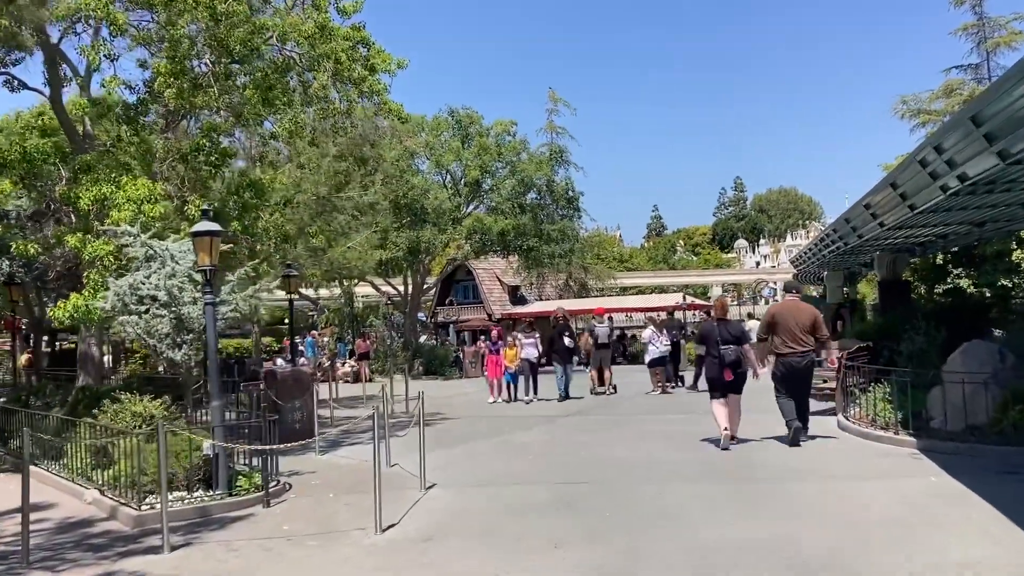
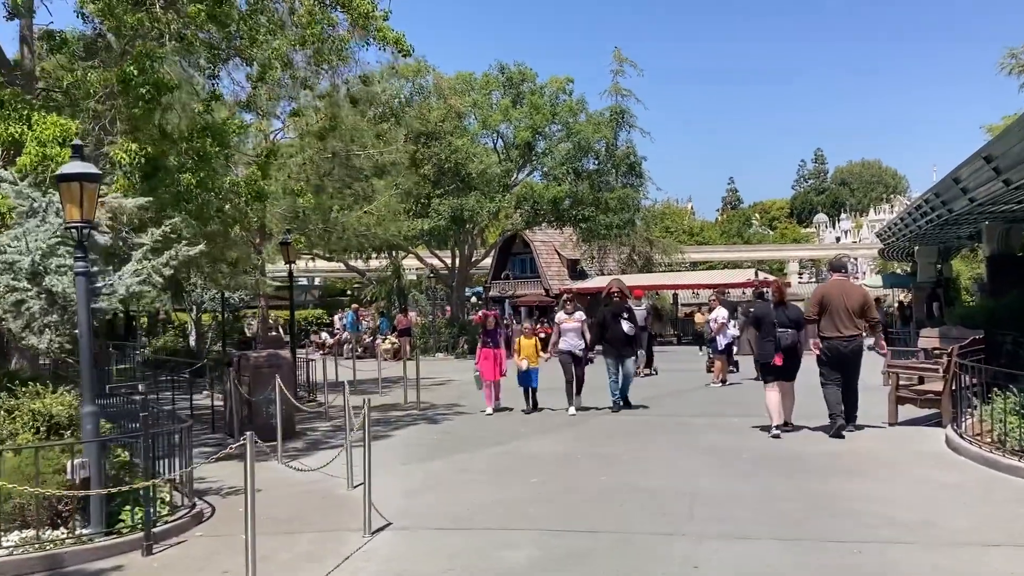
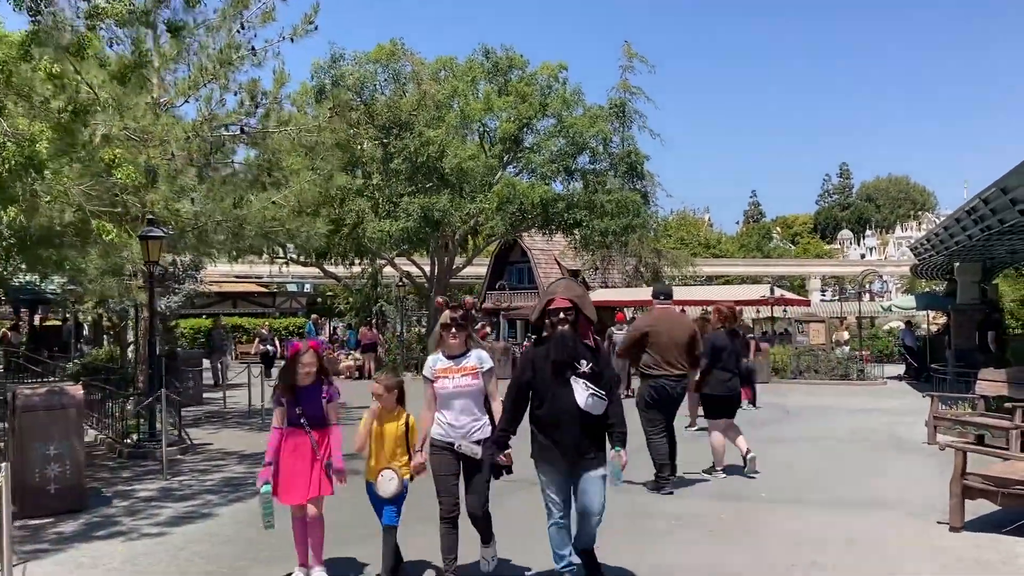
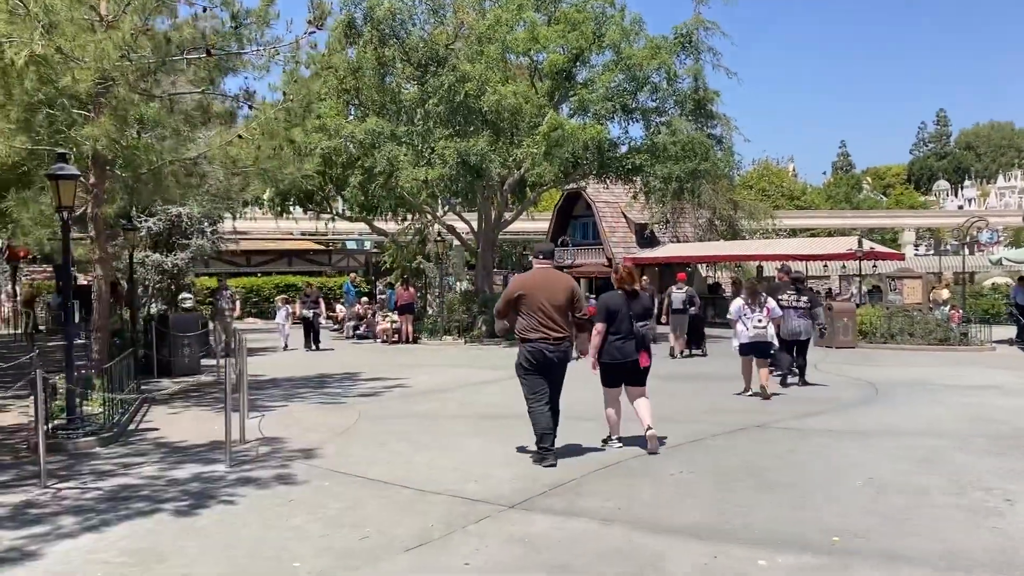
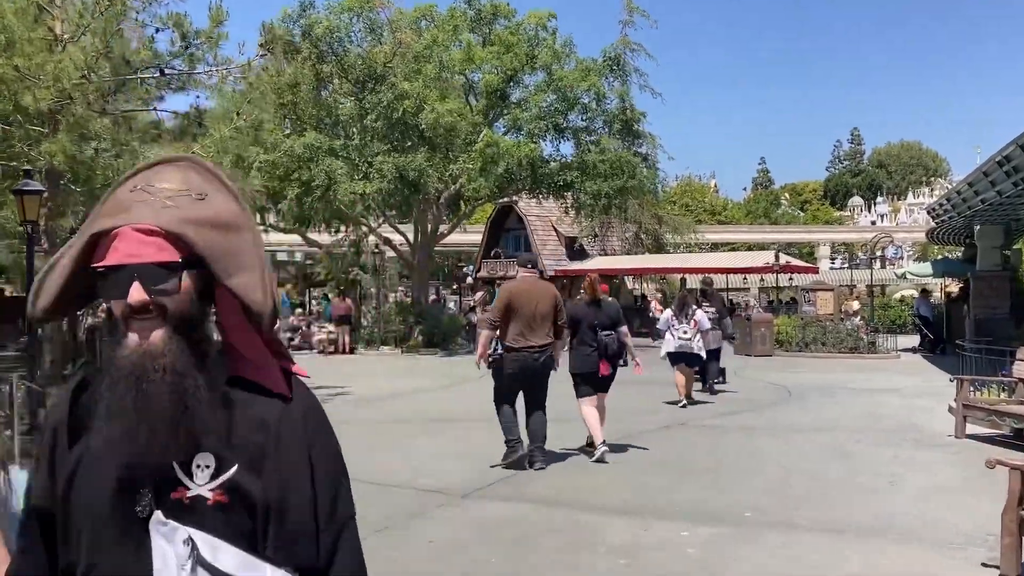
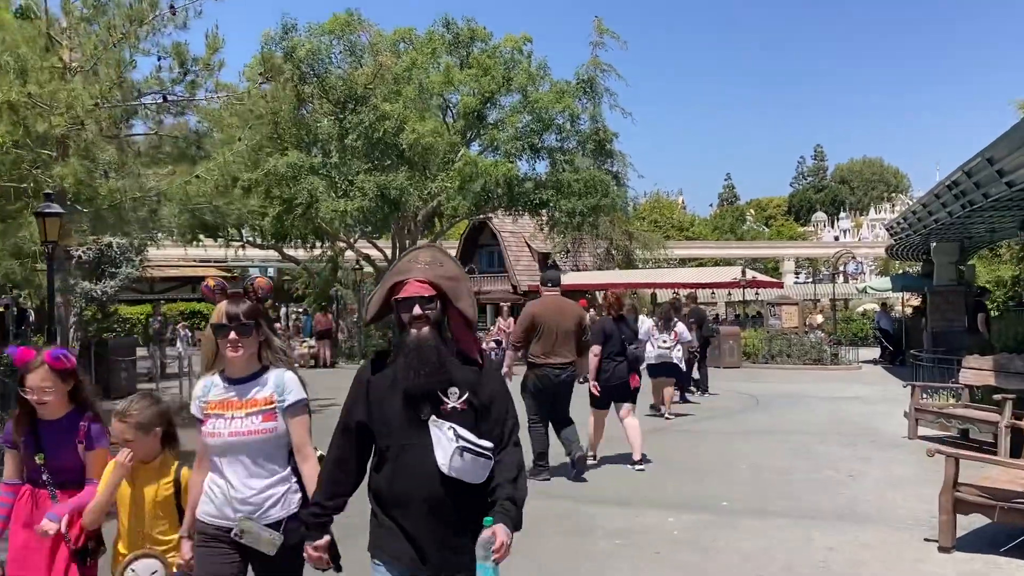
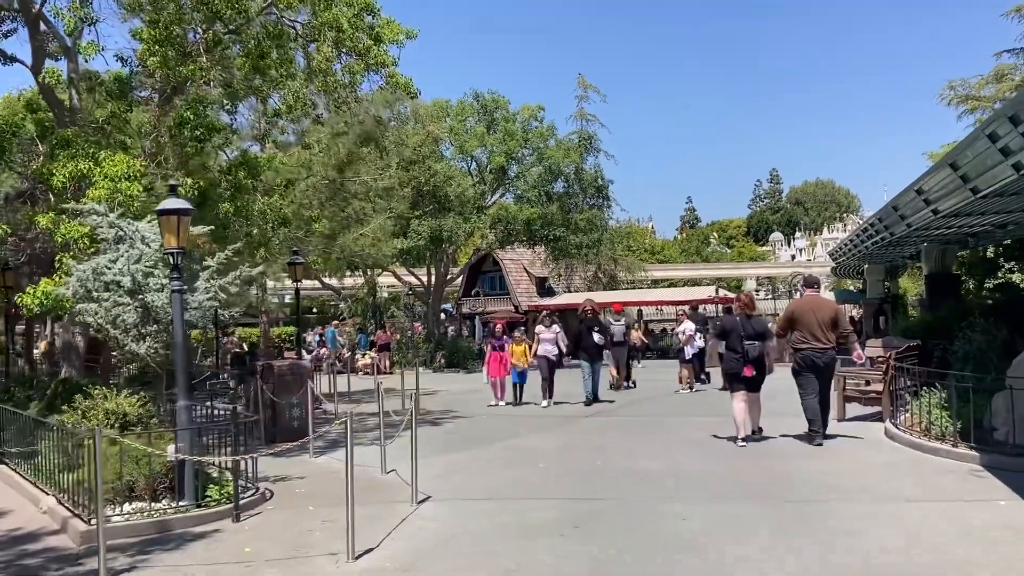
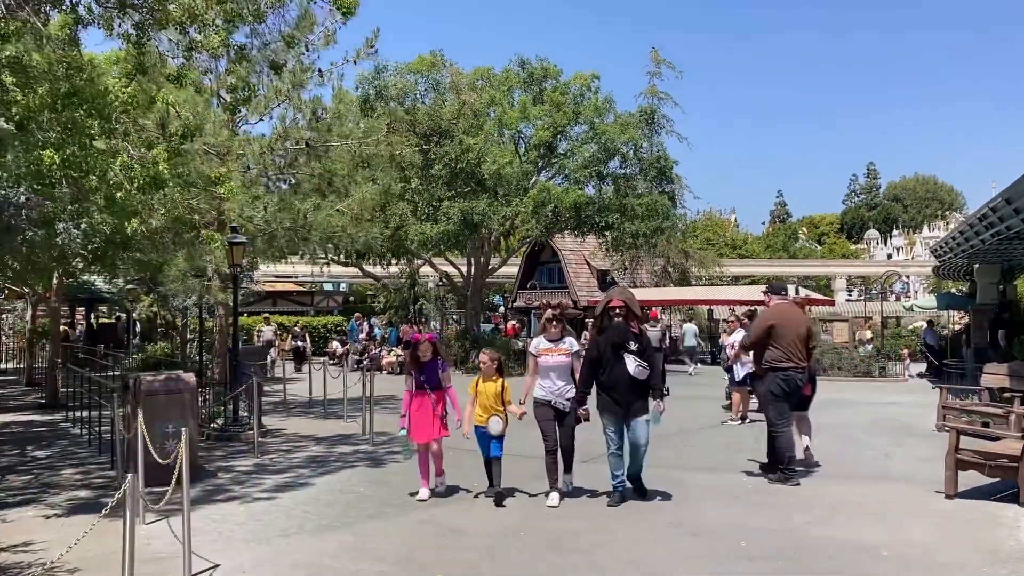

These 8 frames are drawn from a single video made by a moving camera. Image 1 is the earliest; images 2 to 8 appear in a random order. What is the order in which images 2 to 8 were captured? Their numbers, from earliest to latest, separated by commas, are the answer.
7, 2, 8, 3, 6, 5, 4
